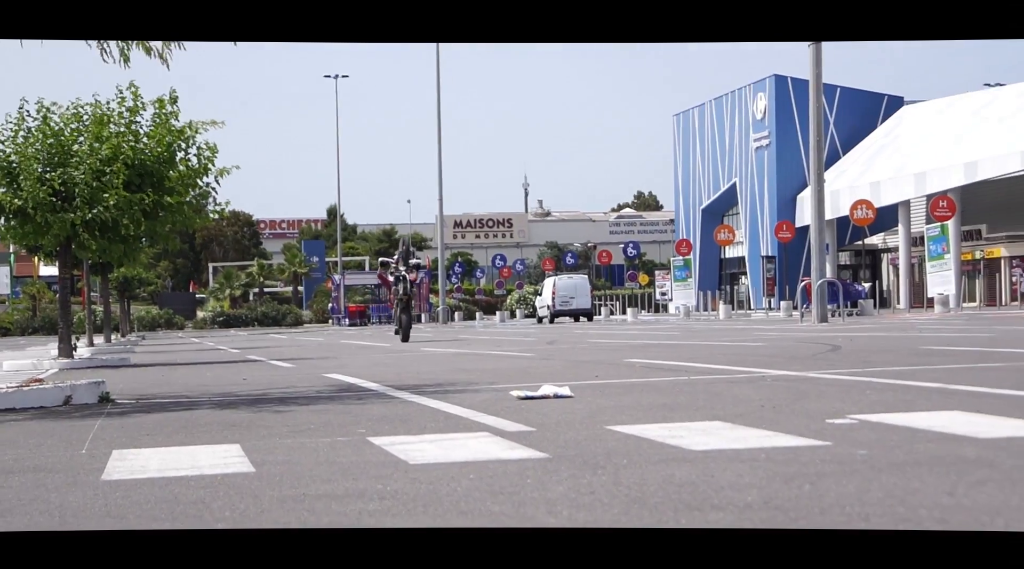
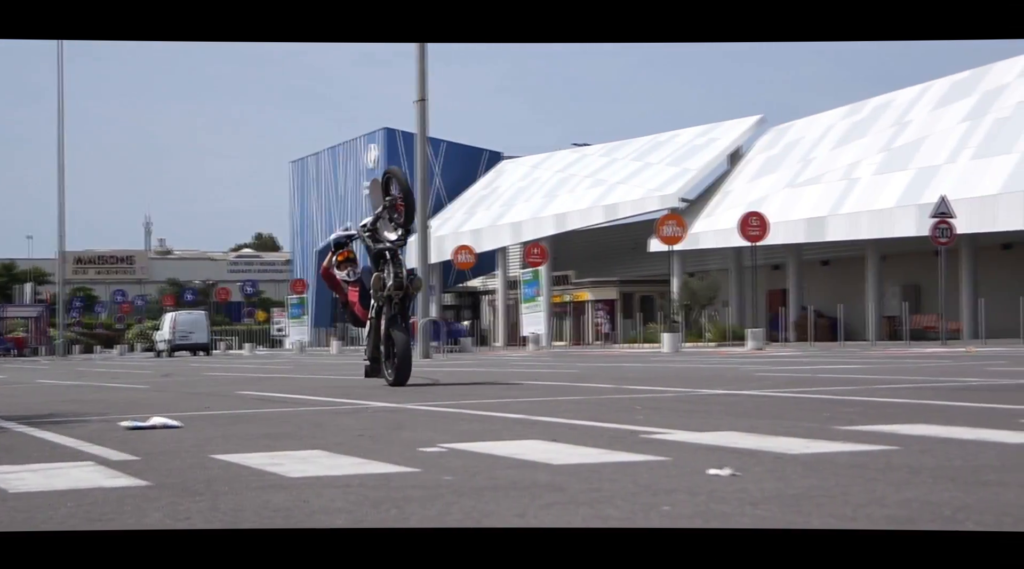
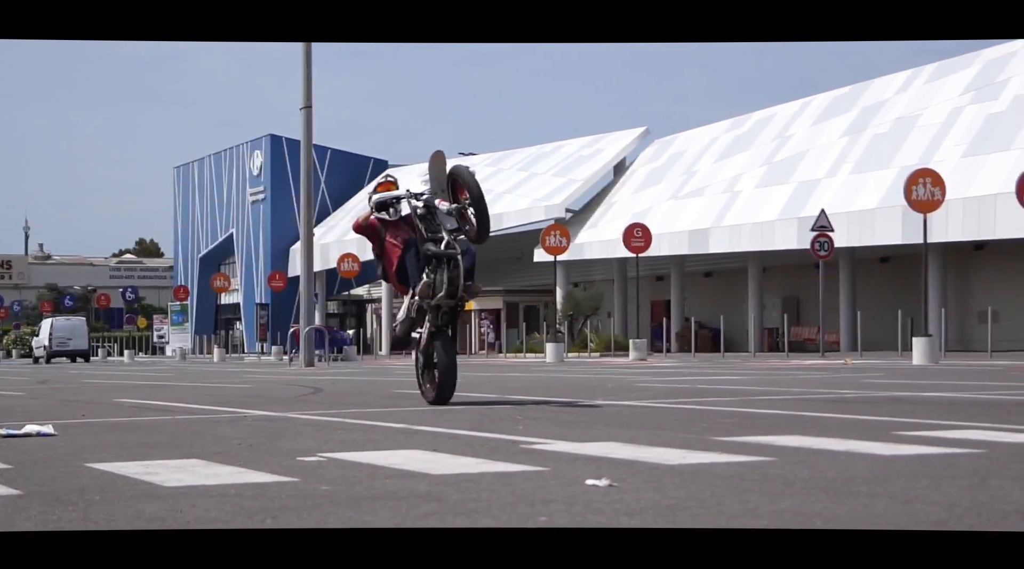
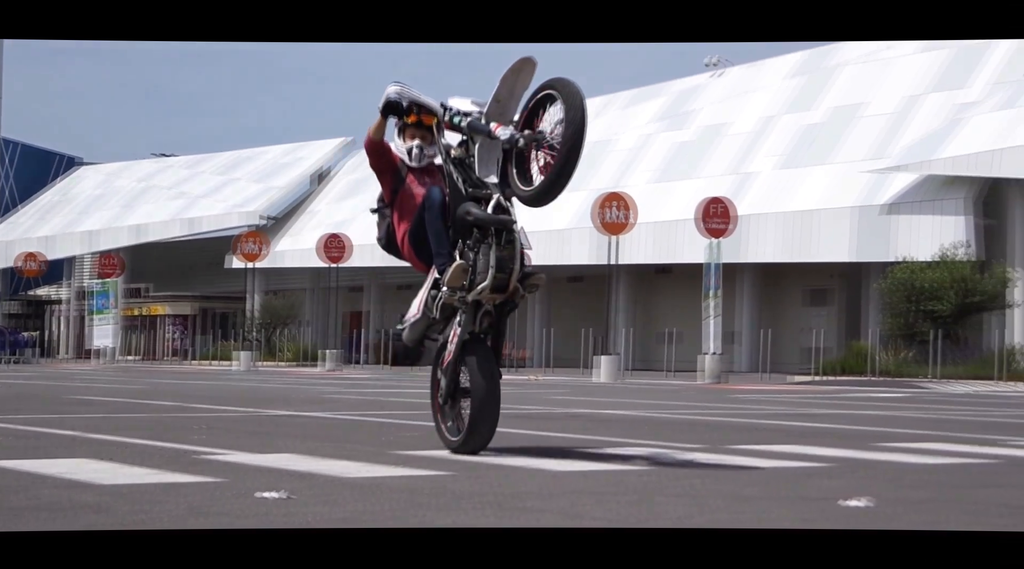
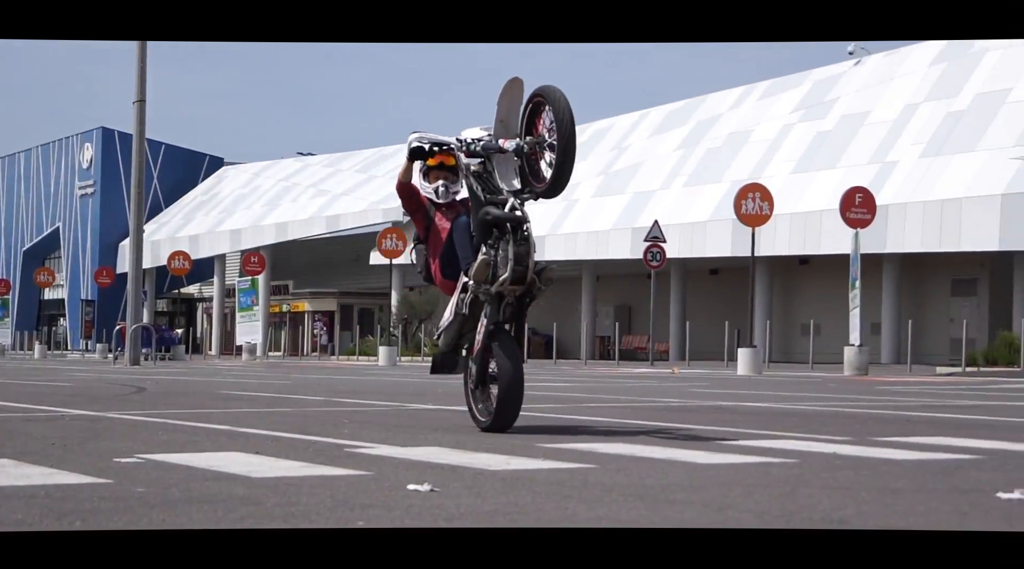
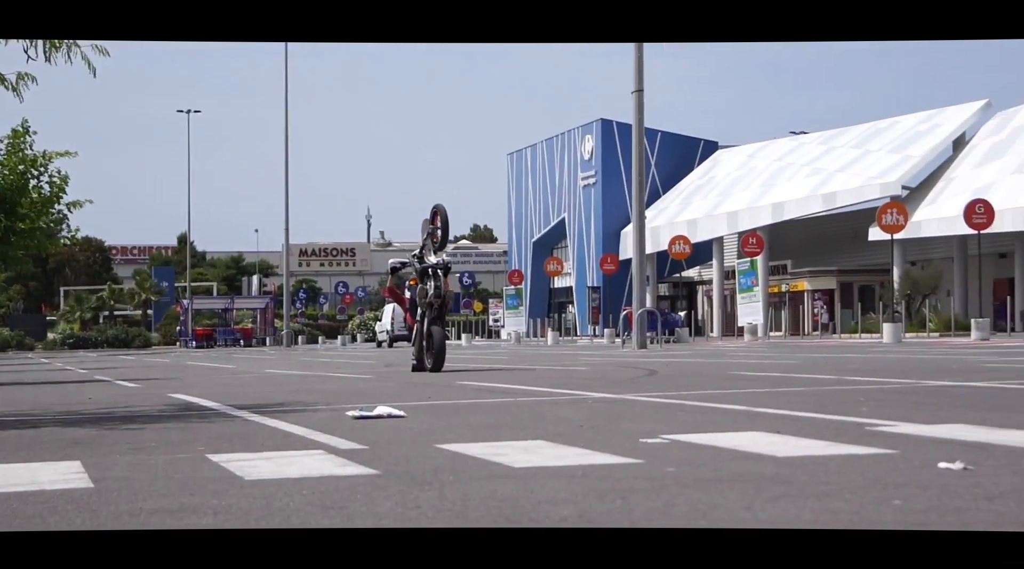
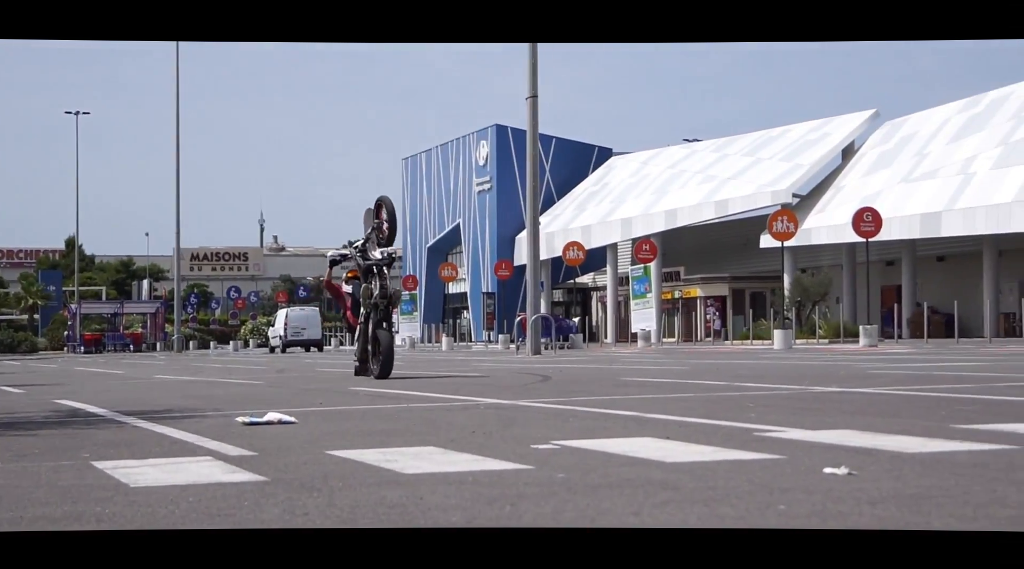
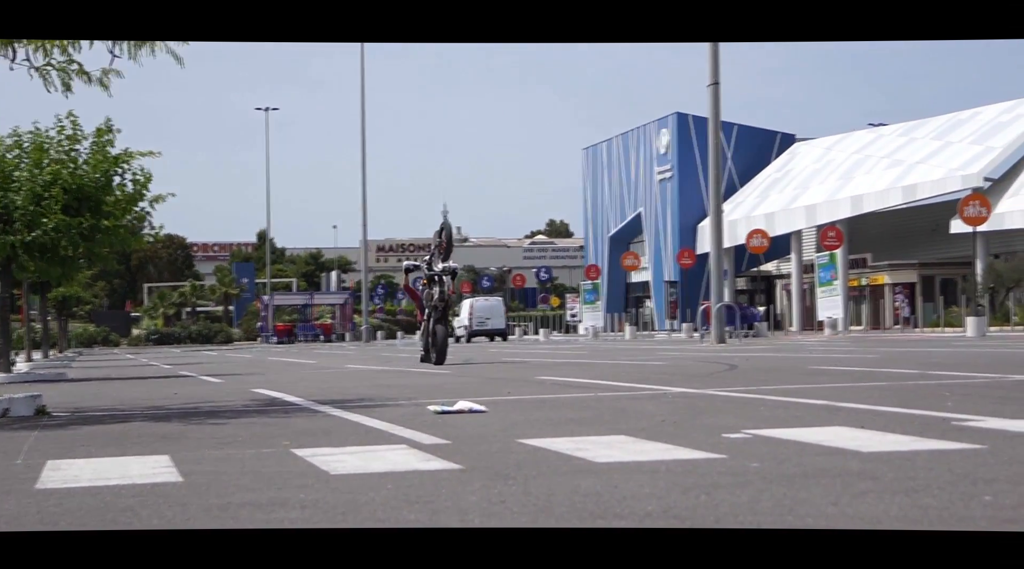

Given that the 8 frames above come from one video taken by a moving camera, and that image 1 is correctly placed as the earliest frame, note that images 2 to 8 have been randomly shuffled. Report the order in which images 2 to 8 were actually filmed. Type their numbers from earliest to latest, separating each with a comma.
8, 6, 7, 2, 3, 5, 4
